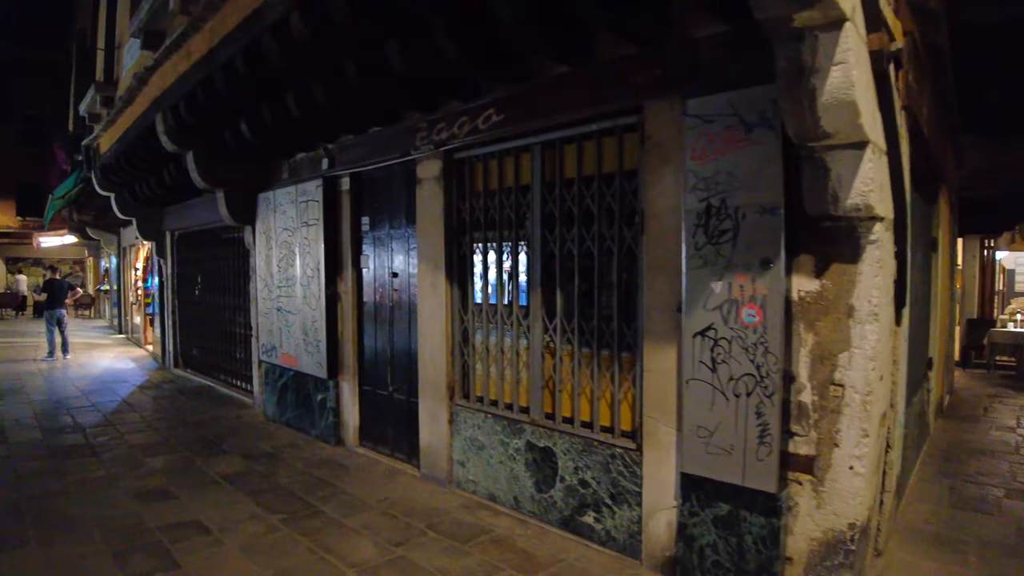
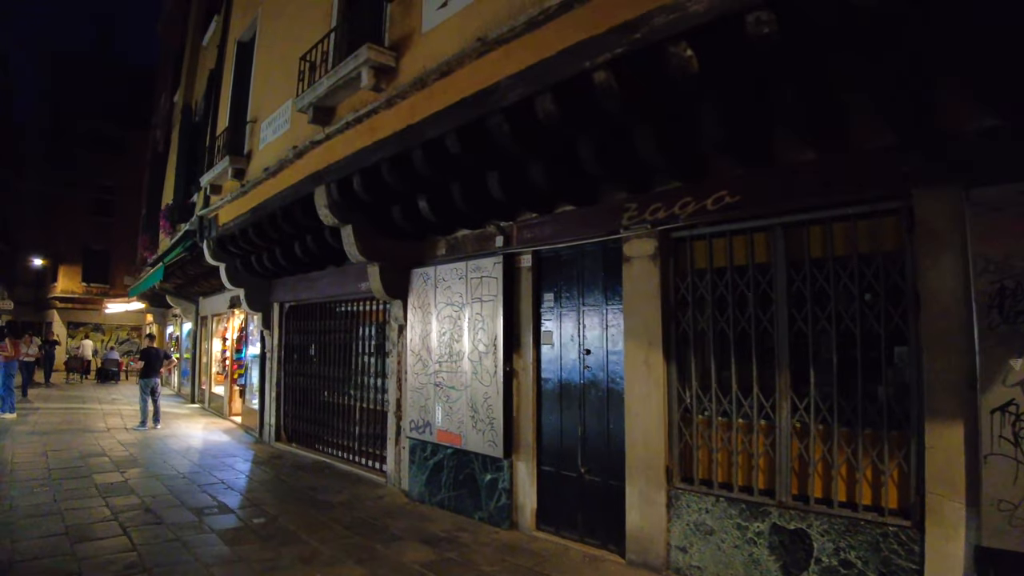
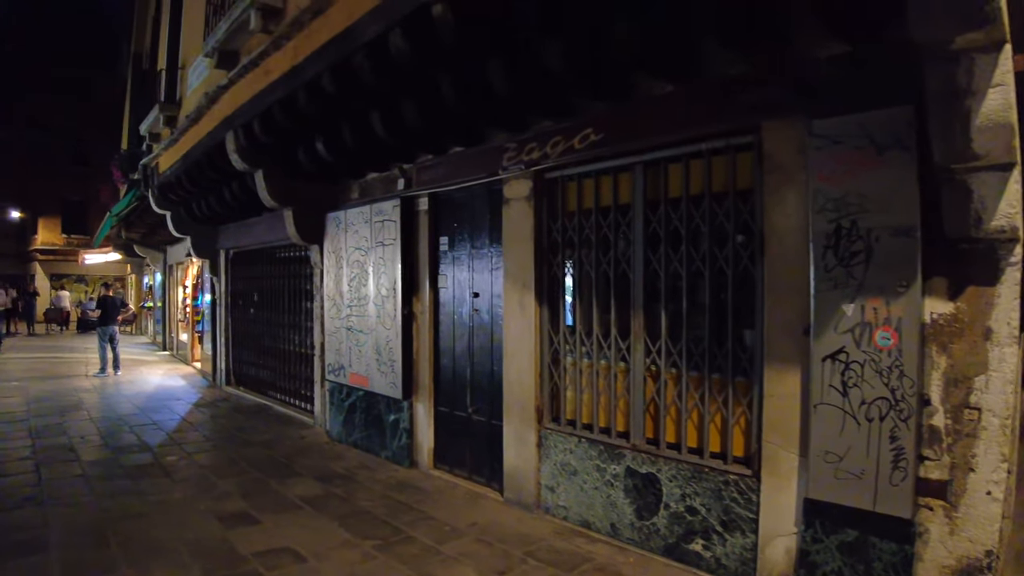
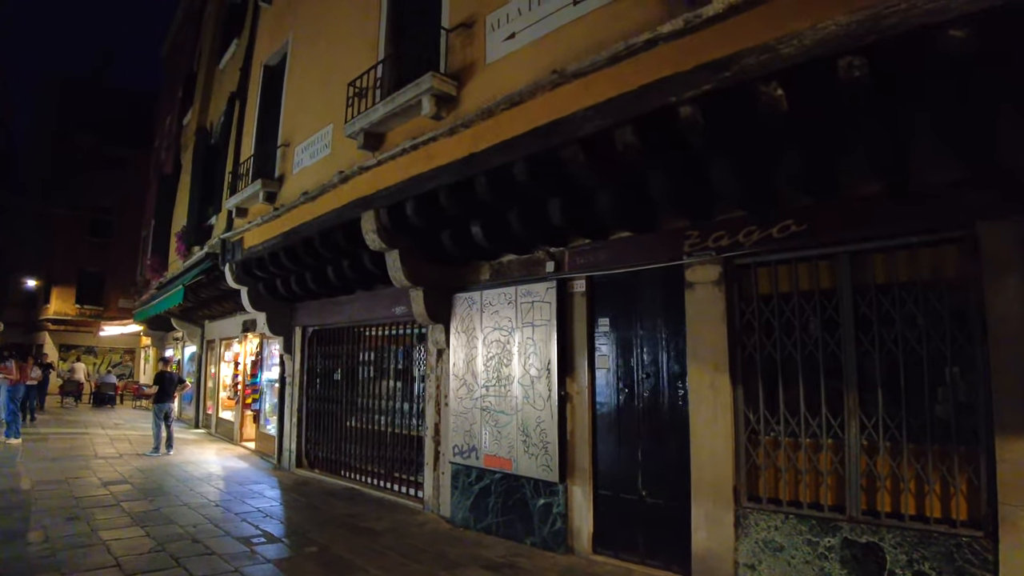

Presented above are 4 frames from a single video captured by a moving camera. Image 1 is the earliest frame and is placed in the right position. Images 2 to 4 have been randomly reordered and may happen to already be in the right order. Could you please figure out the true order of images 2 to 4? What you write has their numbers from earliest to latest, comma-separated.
3, 2, 4
